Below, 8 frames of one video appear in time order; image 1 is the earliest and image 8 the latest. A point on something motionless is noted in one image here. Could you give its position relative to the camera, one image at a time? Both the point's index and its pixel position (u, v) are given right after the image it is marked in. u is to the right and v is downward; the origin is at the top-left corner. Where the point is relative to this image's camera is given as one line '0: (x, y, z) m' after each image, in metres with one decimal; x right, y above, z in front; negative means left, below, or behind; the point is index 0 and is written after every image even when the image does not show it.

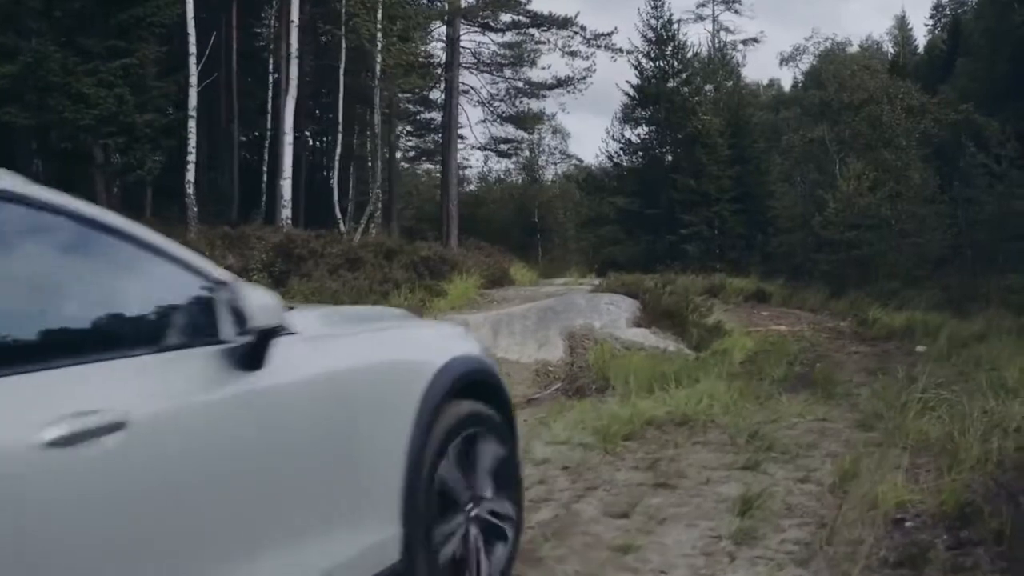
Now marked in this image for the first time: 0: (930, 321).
0: (+6.0, -0.5, +17.4) m
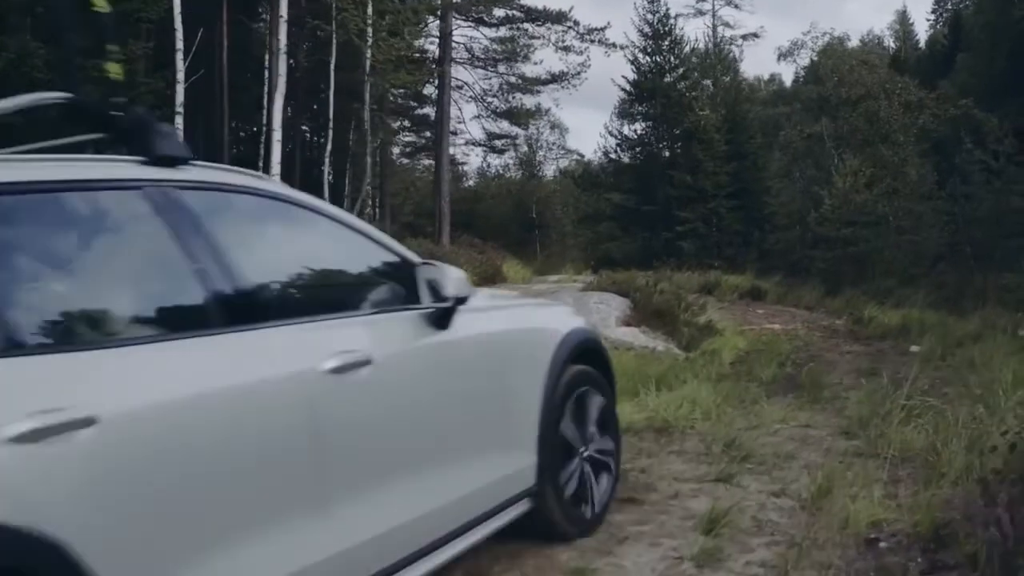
0: (+5.9, -0.4, +17.2) m
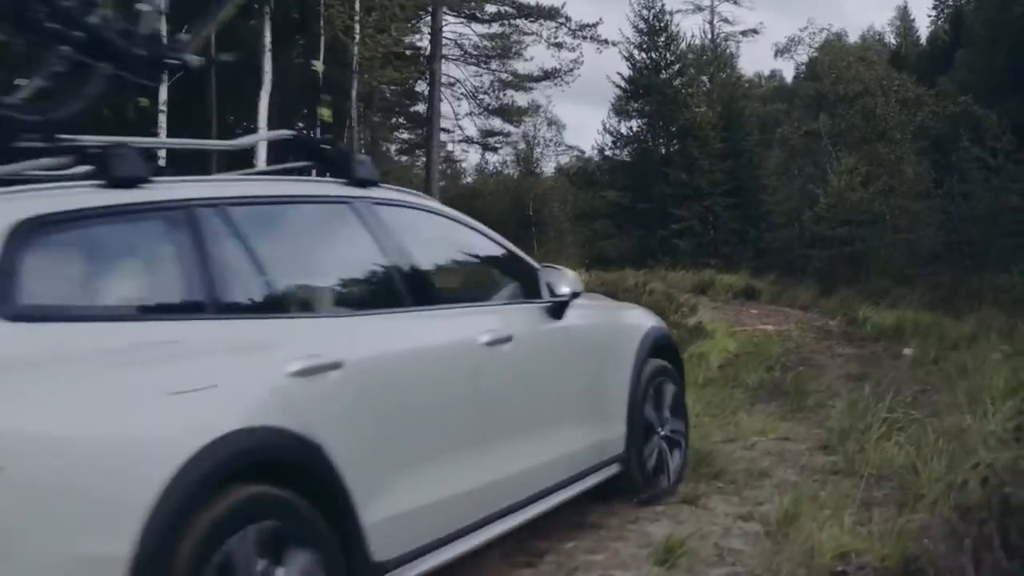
0: (+5.7, -0.4, +16.8) m
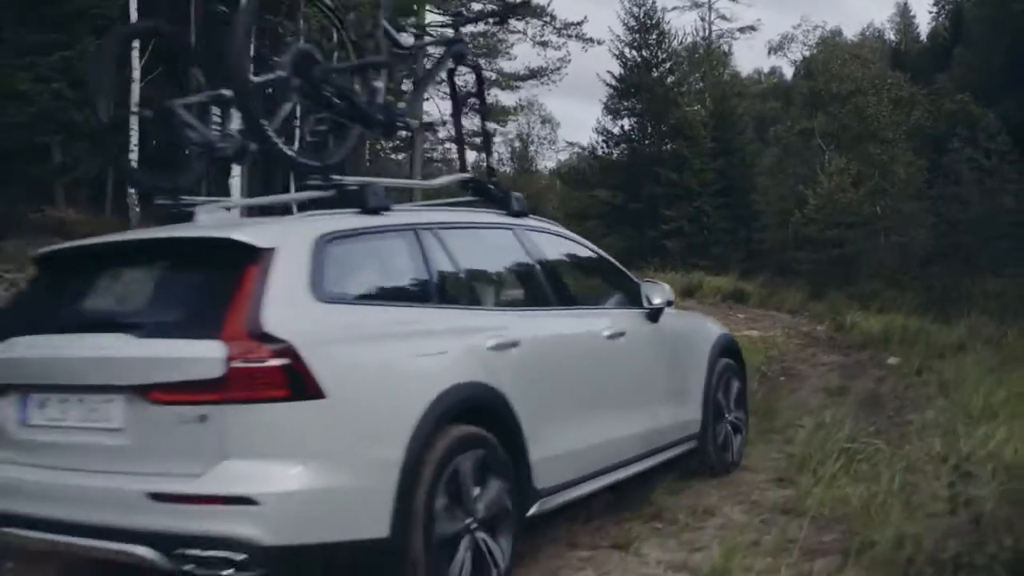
0: (+5.4, -0.5, +16.4) m
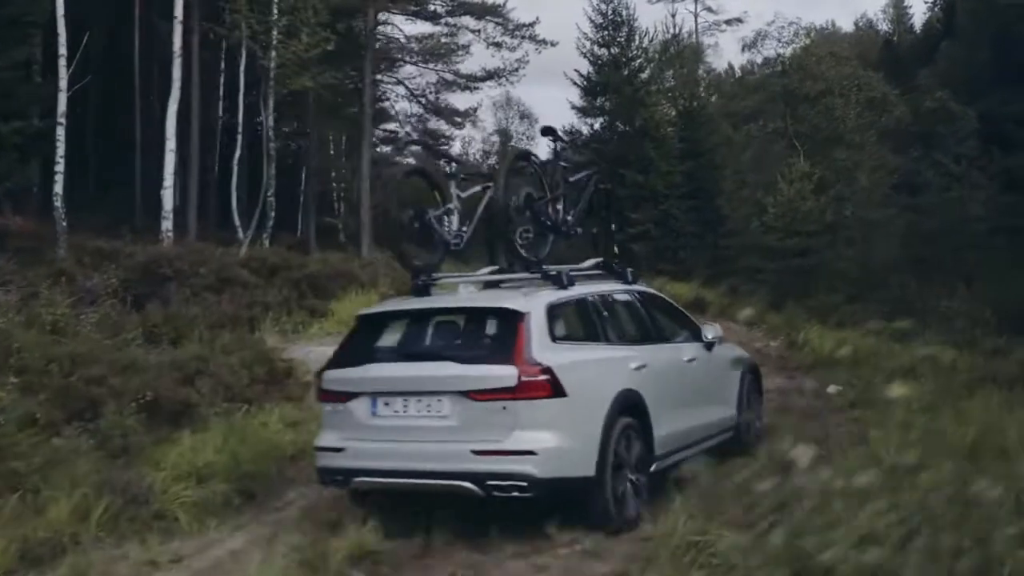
0: (+4.5, -0.7, +15.7) m
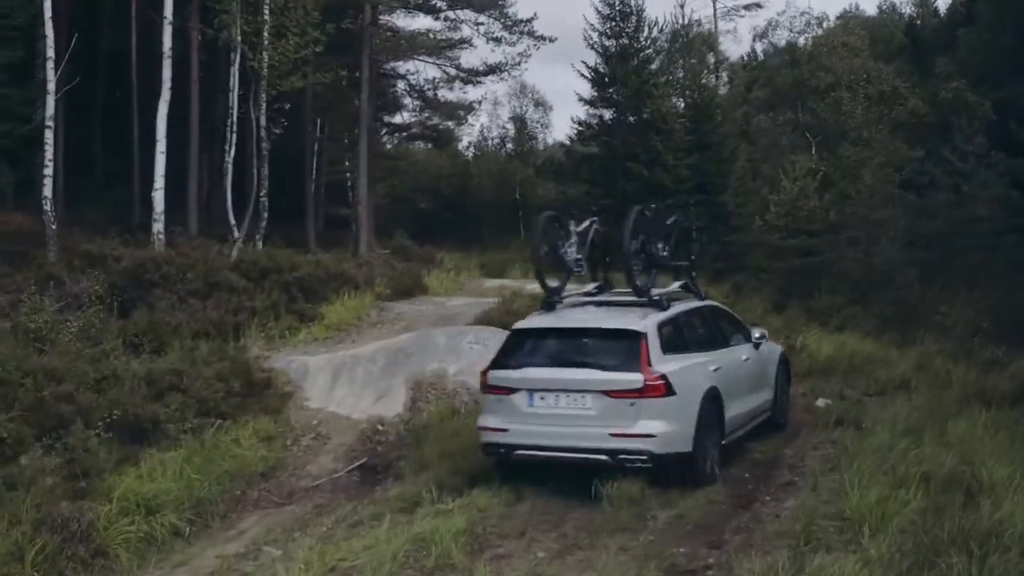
0: (+4.4, -0.8, +15.3) m
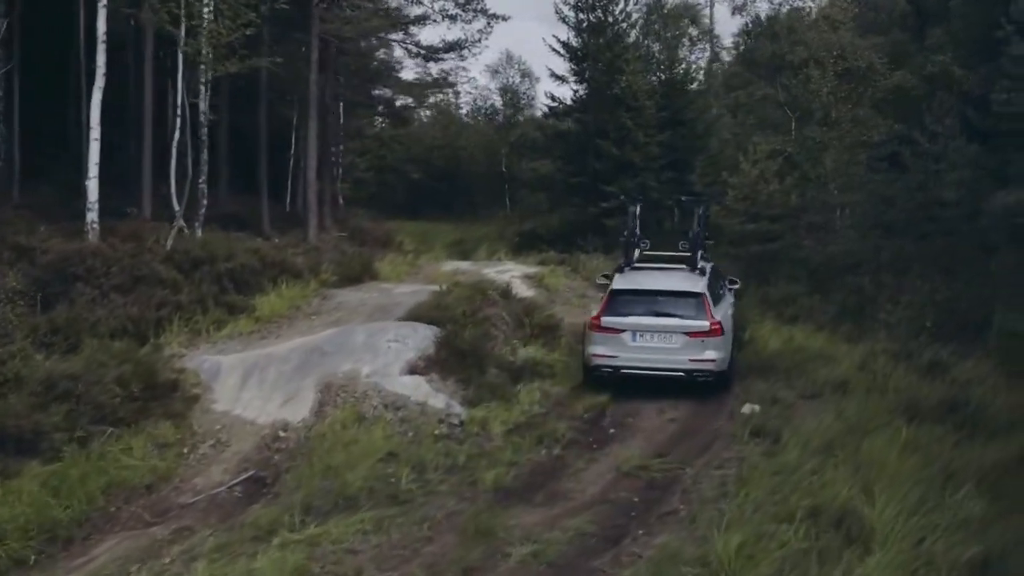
0: (+3.6, -0.7, +14.6) m
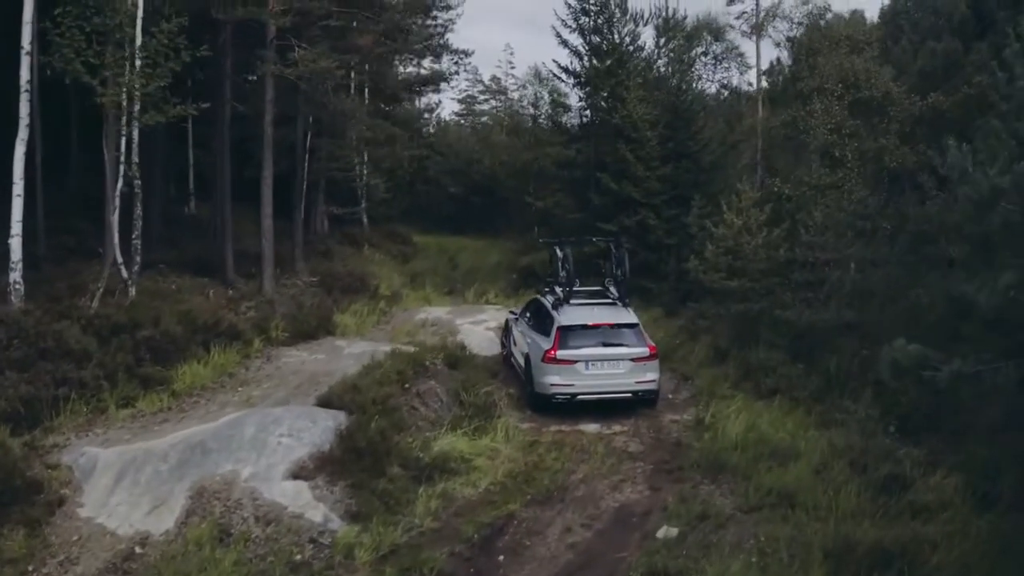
0: (+2.8, -1.6, +13.0) m
